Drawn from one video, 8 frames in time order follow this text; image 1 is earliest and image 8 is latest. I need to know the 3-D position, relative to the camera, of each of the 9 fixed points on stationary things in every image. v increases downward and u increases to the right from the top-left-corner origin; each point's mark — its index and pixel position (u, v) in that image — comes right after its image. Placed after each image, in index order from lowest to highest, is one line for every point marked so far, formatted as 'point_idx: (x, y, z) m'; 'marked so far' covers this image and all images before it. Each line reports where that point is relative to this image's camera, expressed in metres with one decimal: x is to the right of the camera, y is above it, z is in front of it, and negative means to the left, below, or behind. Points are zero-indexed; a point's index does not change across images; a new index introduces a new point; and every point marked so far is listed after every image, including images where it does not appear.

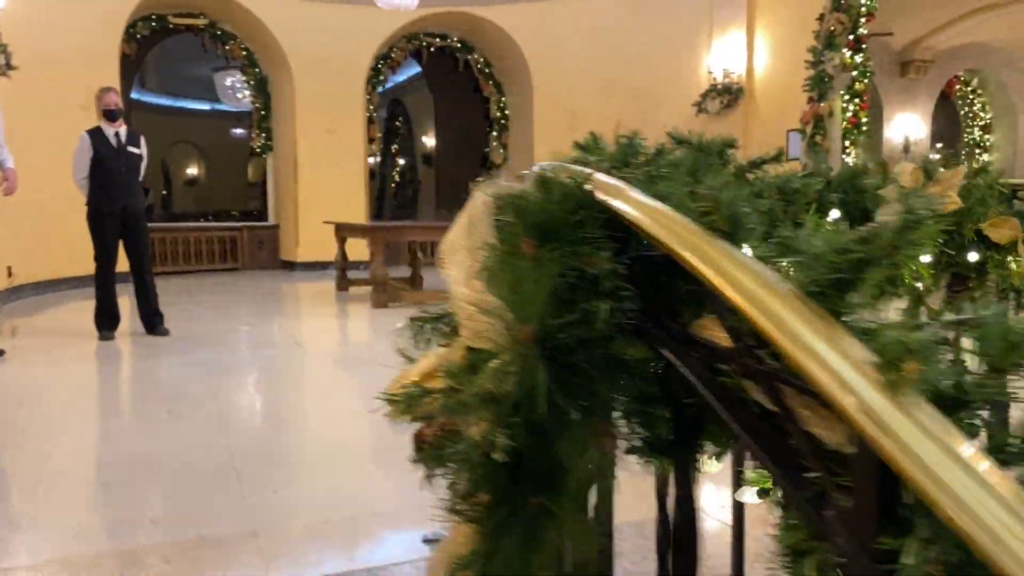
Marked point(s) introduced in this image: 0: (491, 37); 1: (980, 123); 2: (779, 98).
0: (-0.3, +3.1, +10.0) m
1: (+8.1, +2.9, +14.2) m
2: (+2.3, +1.6, +7.0) m
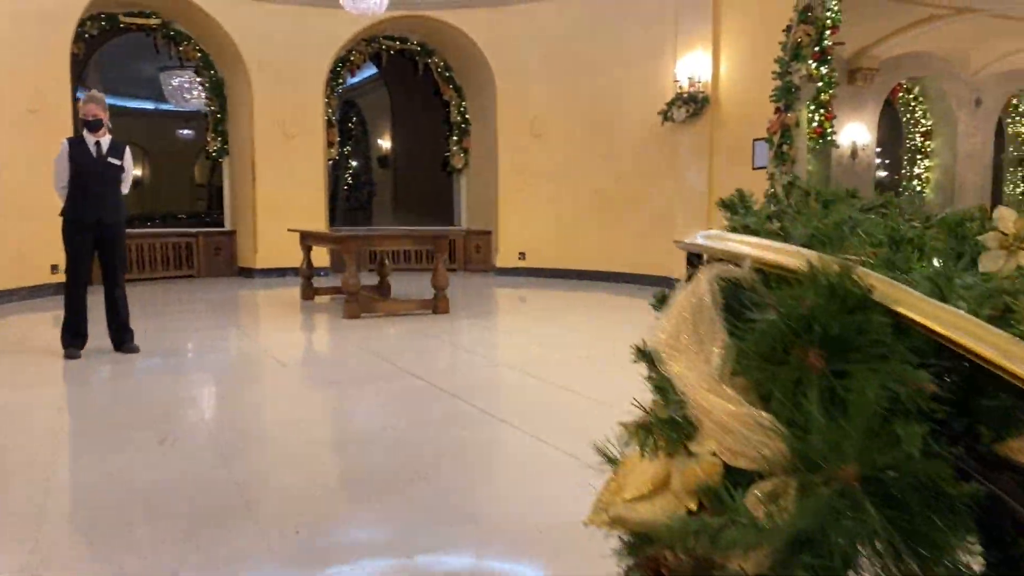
0: (-0.7, +3.0, +9.9) m
1: (+7.4, +2.9, +14.7) m
2: (+2.0, +1.6, +7.1) m
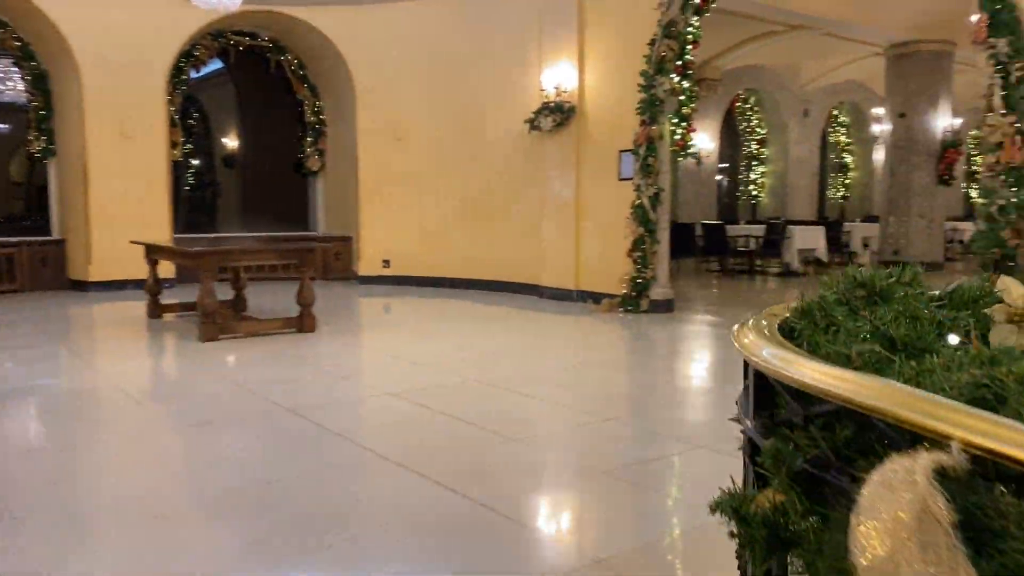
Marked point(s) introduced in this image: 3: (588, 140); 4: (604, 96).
0: (-2.4, +2.9, +9.4) m
1: (+4.7, +2.9, +15.6) m
2: (+0.9, +1.5, +7.2) m
3: (+0.7, +1.4, +7.4) m
4: (+0.8, +1.7, +7.3) m
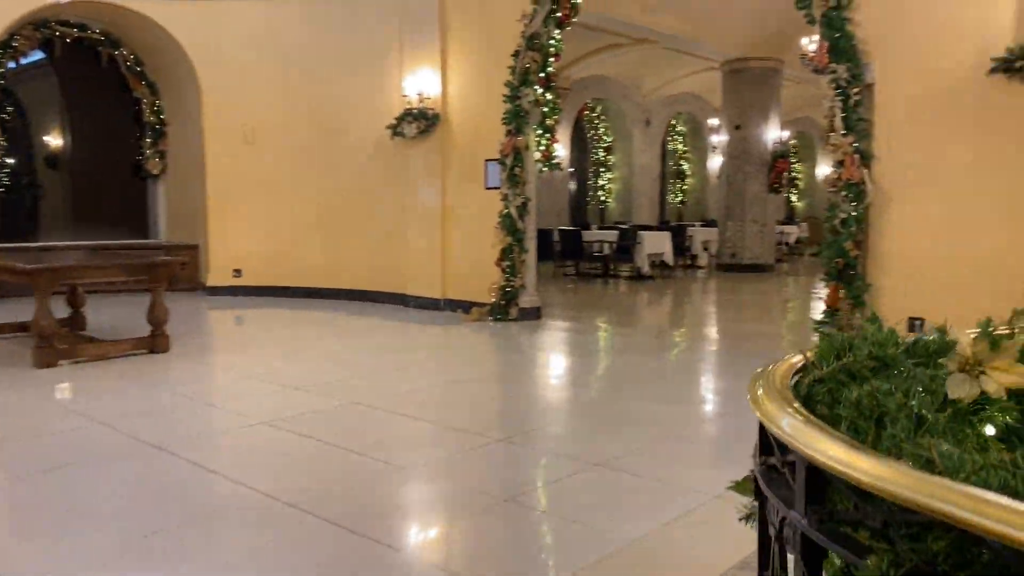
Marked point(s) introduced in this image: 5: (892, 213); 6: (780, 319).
0: (-4.0, +2.8, +8.8) m
1: (+1.8, +2.9, +16.2) m
2: (-0.3, +1.4, +7.2) m
3: (-0.5, +1.3, +7.4) m
4: (-0.4, +1.6, +7.2) m
5: (+2.3, +0.4, +4.9) m
6: (+2.8, -0.3, +8.6) m
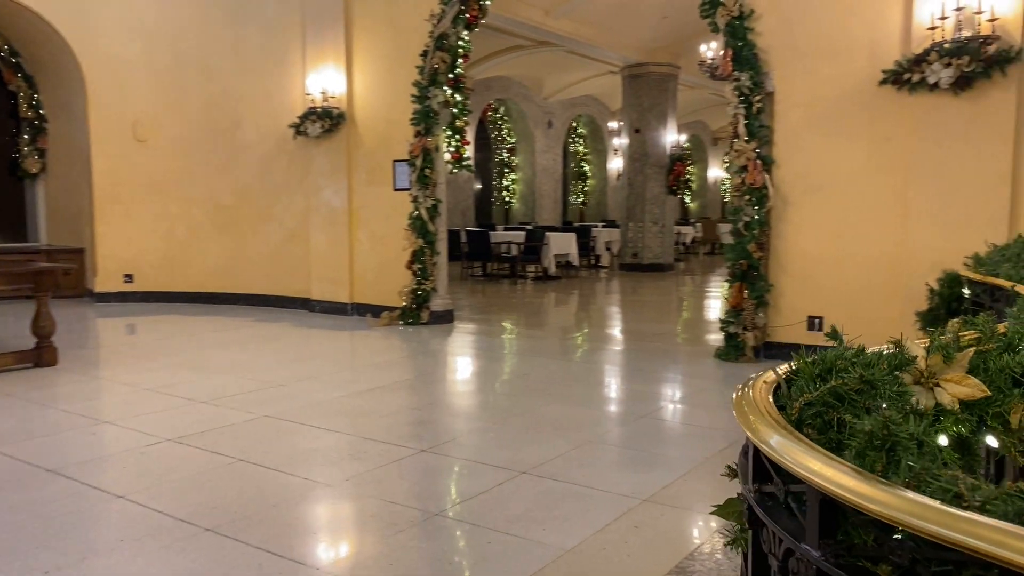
0: (-5.0, +2.7, +8.2) m
1: (-0.1, +2.9, +16.2) m
2: (-1.1, +1.4, +7.1) m
3: (-1.4, +1.2, +7.2) m
4: (-1.2, +1.6, +7.1) m
5: (+1.8, +0.4, +5.1) m
6: (+1.8, -0.3, +8.8) m
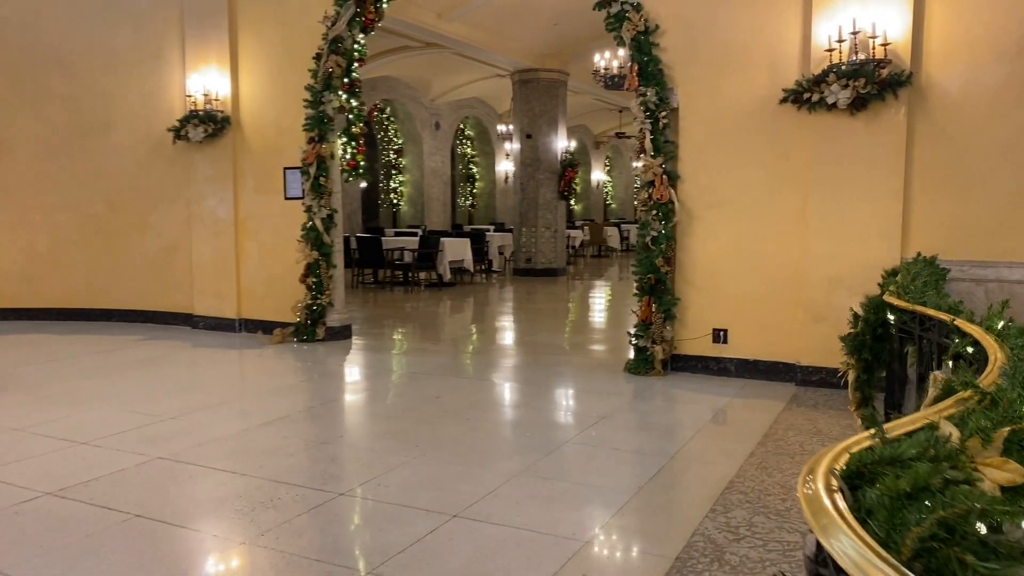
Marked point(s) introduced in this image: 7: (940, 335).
0: (-6.0, +2.5, +7.2) m
1: (-2.3, +2.8, +15.9) m
2: (-2.0, +1.3, +6.7) m
3: (-2.2, +1.1, +6.8) m
4: (-2.1, +1.5, +6.7) m
5: (+1.2, +0.4, +5.1) m
6: (+0.7, -0.4, +8.9) m
7: (+1.3, -0.1, +2.4) m
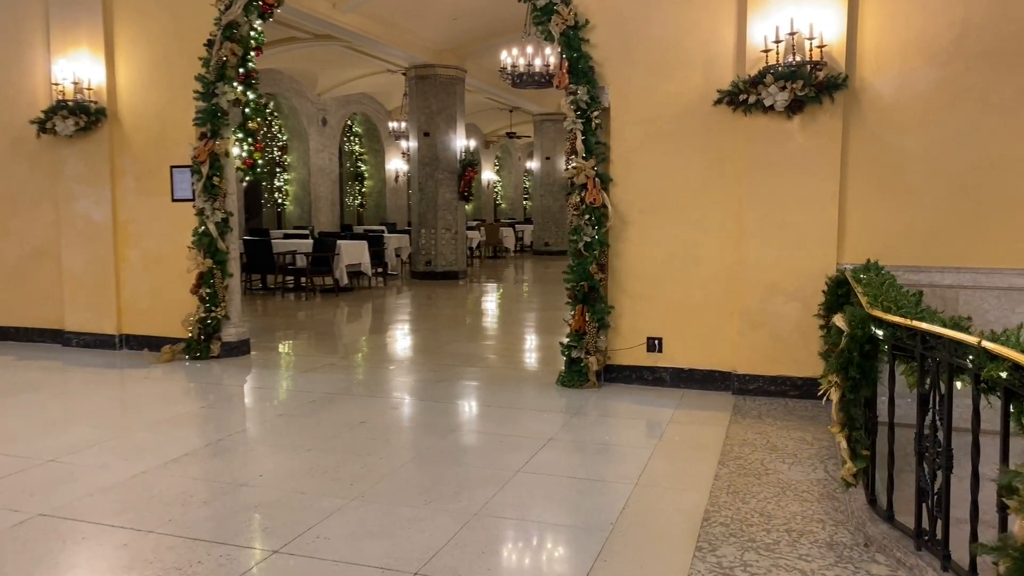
0: (-6.7, +2.4, +5.9) m
1: (-4.3, +2.7, +15.1) m
2: (-2.6, +1.2, +6.0) m
3: (-2.9, +1.0, +6.1) m
4: (-2.7, +1.4, +6.0) m
5: (+0.7, +0.3, +4.9) m
6: (-0.3, -0.4, +8.6) m
7: (+1.2, -0.2, +2.2) m
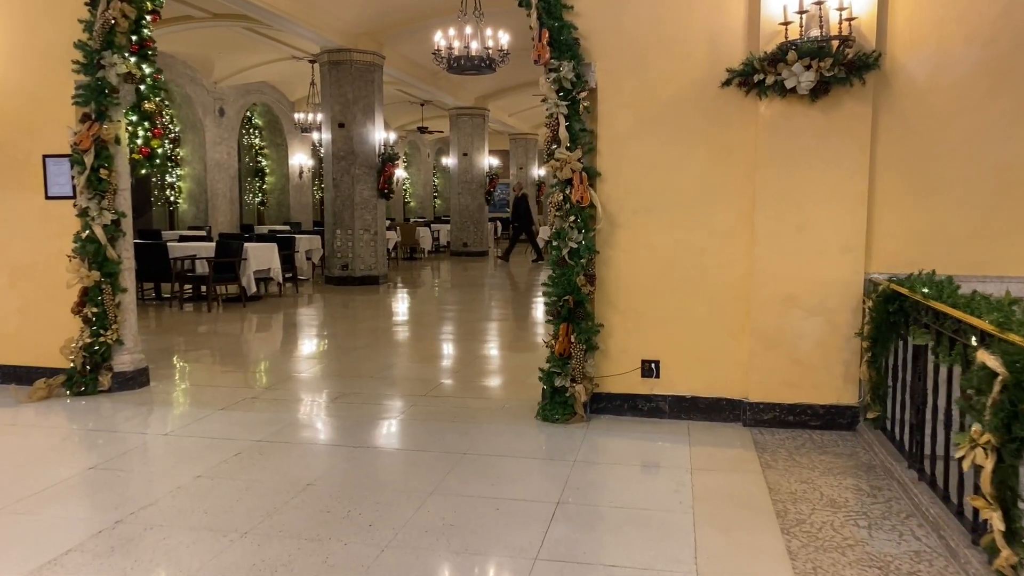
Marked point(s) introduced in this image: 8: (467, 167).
0: (-6.9, +2.2, +4.3) m
1: (-5.7, +2.6, +13.6) m
2: (-2.9, +1.1, +4.8) m
3: (-3.2, +0.9, +4.9) m
4: (-3.0, +1.3, +4.8) m
5: (+0.6, +0.2, +4.2) m
6: (-0.9, -0.5, +7.7) m
7: (+1.4, -0.3, +1.6) m
8: (-0.9, +2.5, +16.6) m
